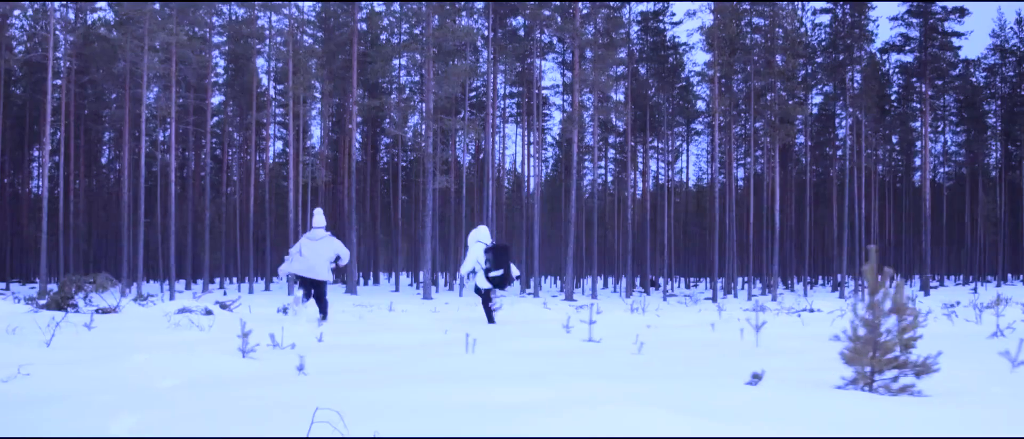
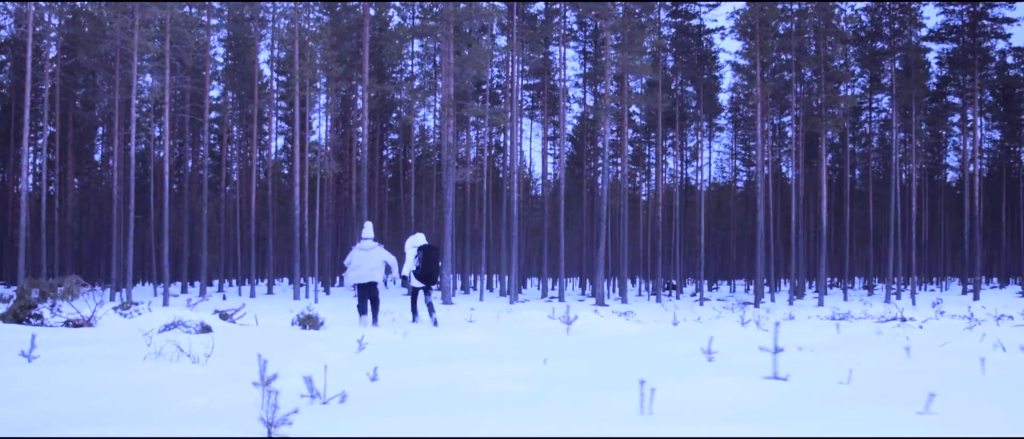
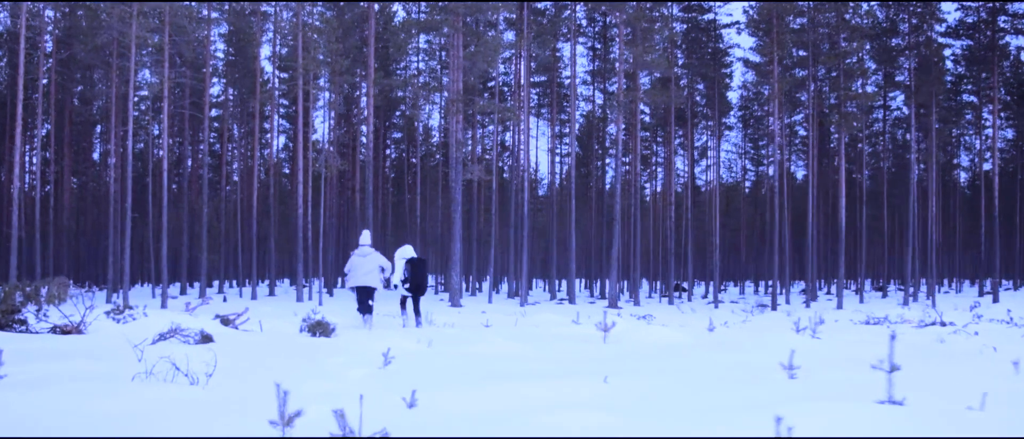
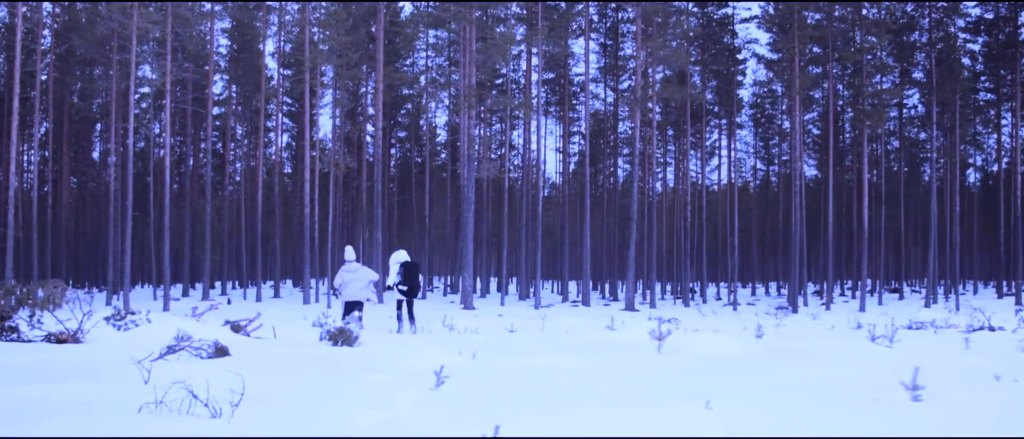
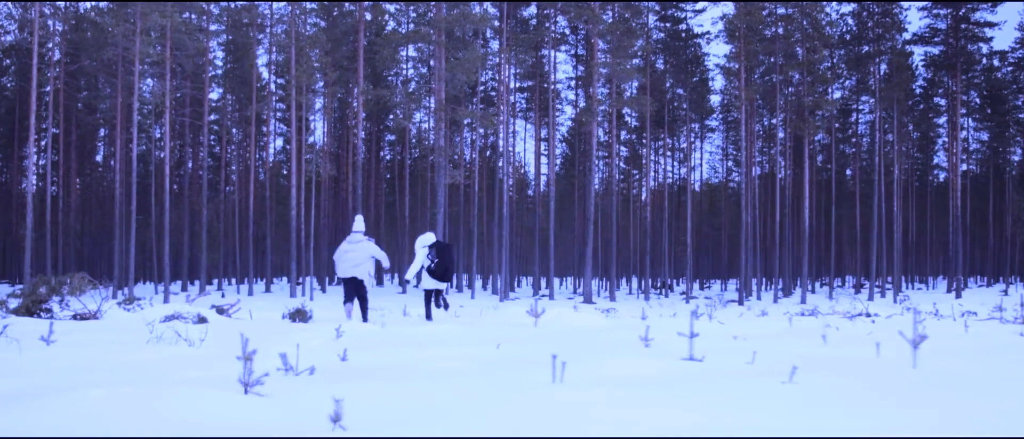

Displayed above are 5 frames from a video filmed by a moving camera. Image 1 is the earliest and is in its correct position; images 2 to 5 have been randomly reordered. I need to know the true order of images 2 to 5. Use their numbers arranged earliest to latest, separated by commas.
5, 2, 3, 4
